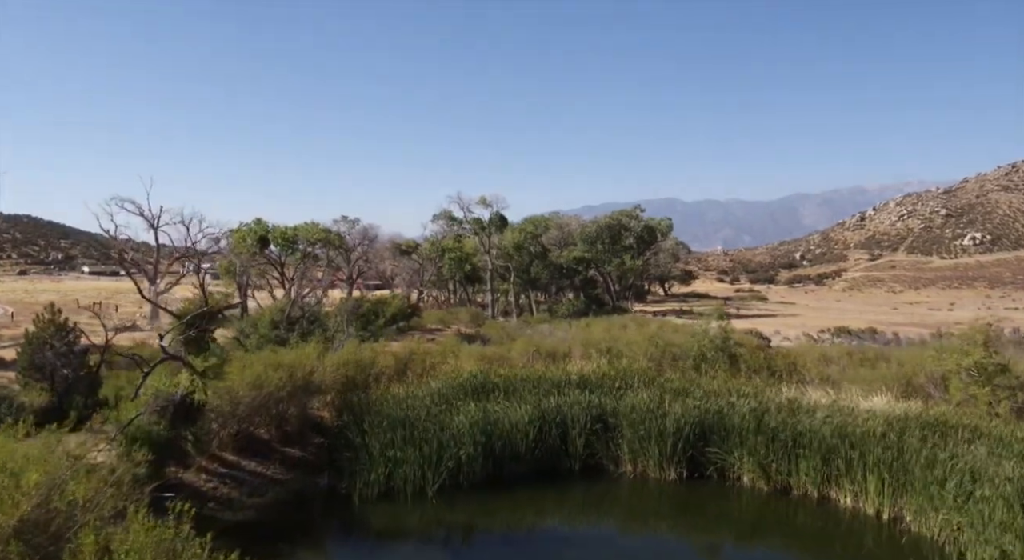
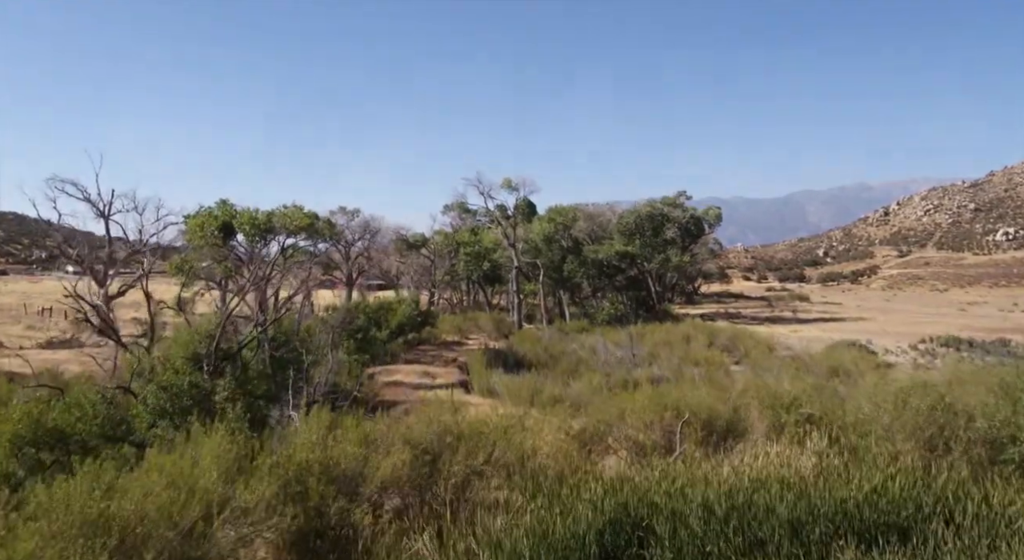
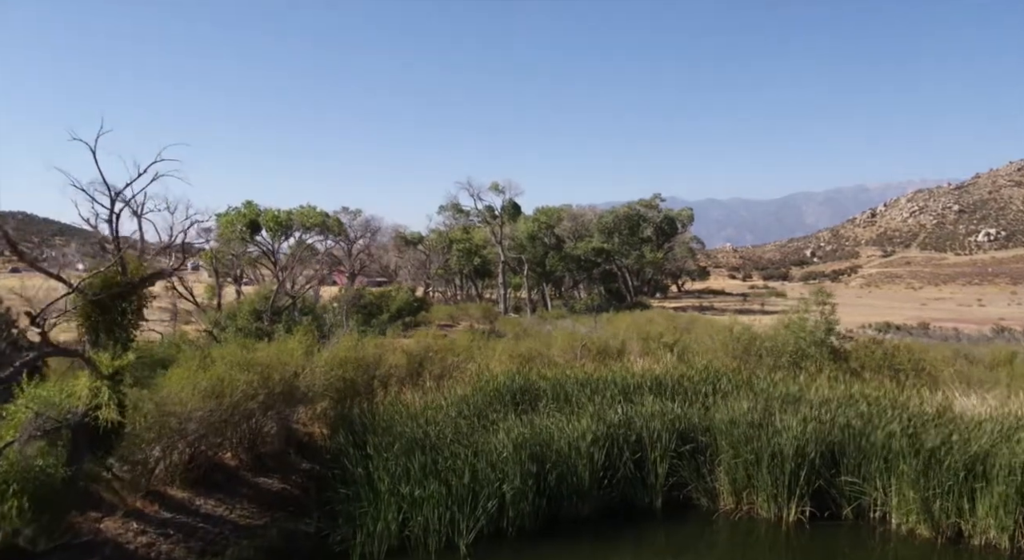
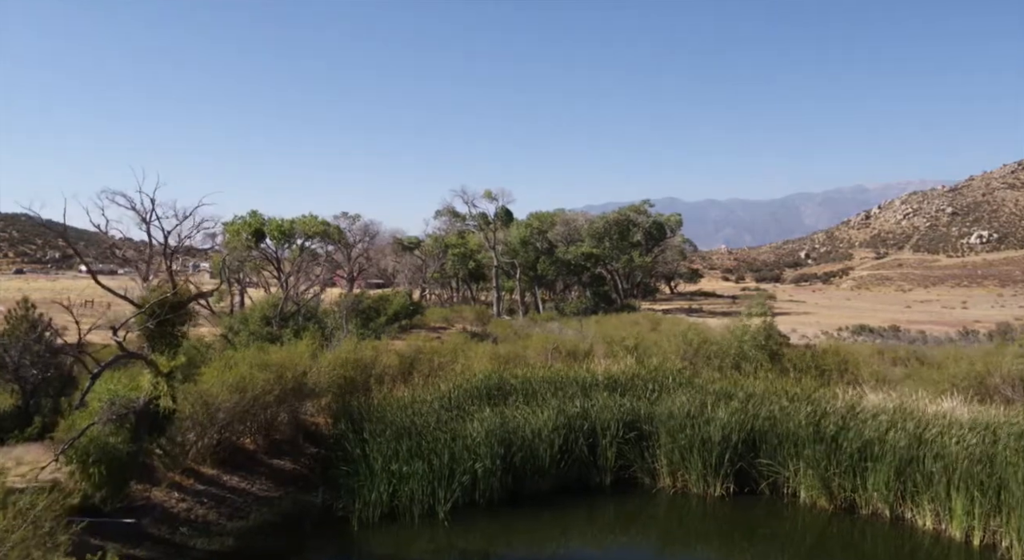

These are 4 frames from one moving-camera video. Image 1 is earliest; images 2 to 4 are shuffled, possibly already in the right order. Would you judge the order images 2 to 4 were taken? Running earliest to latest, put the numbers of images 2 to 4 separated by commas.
4, 3, 2
